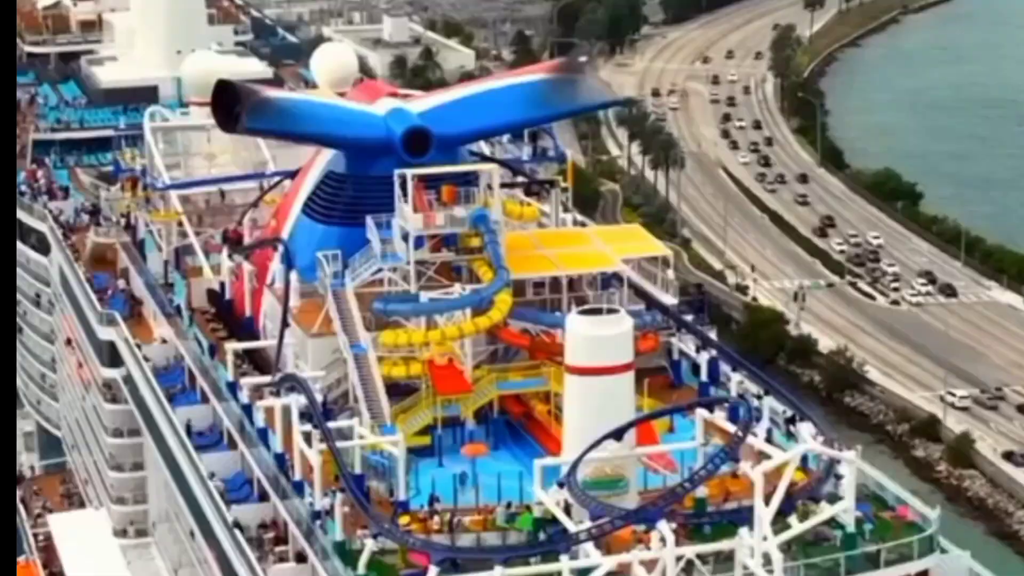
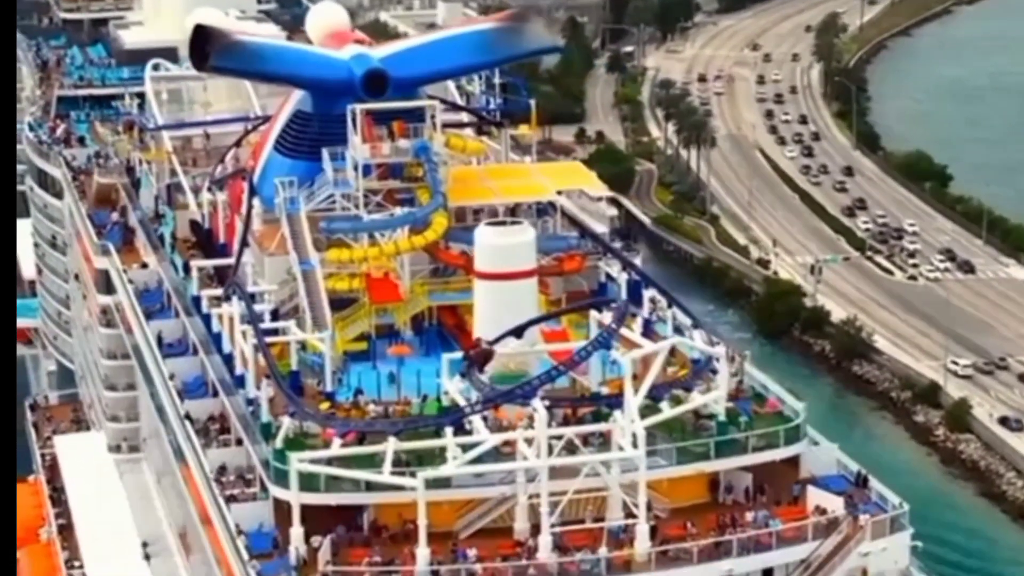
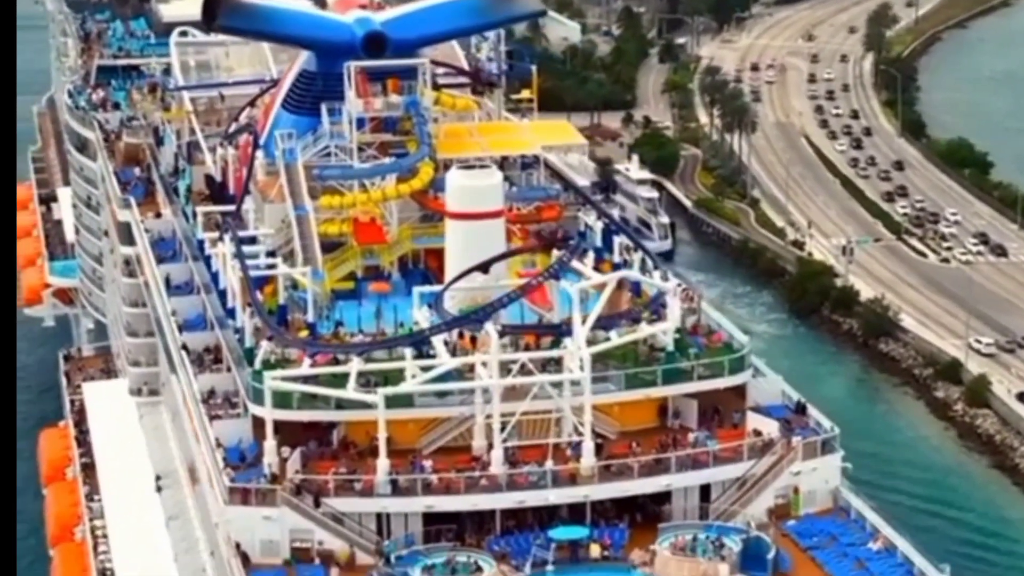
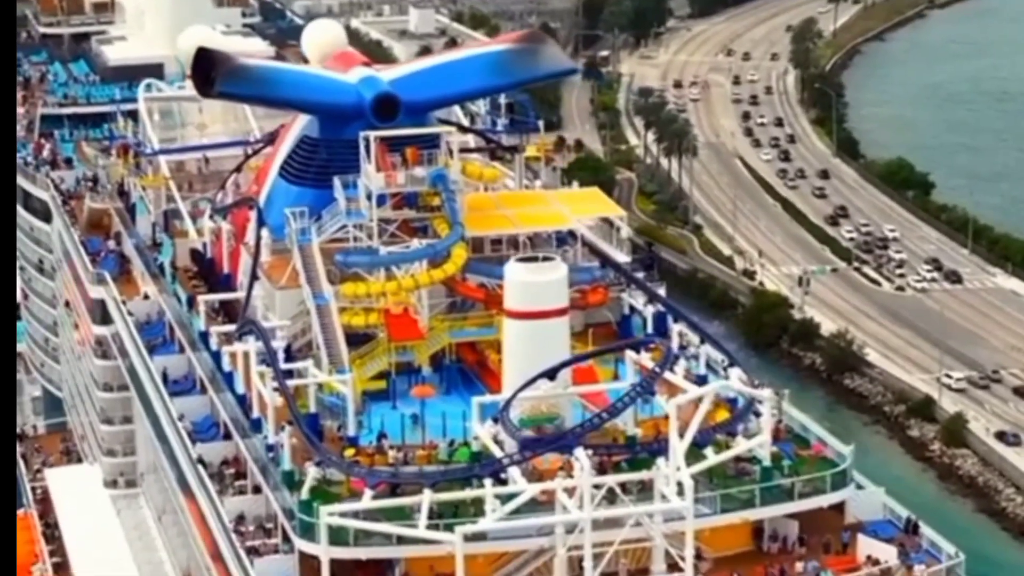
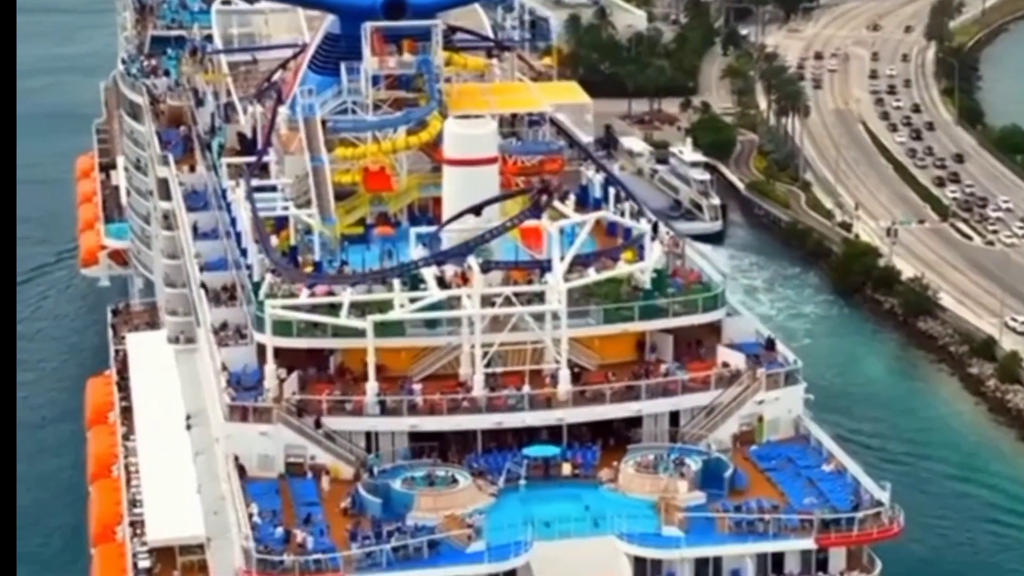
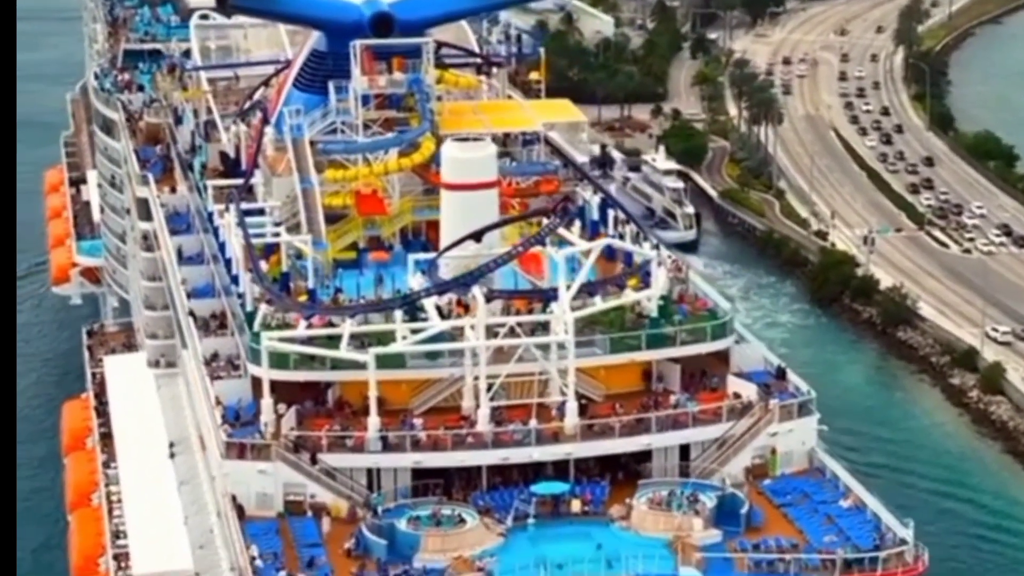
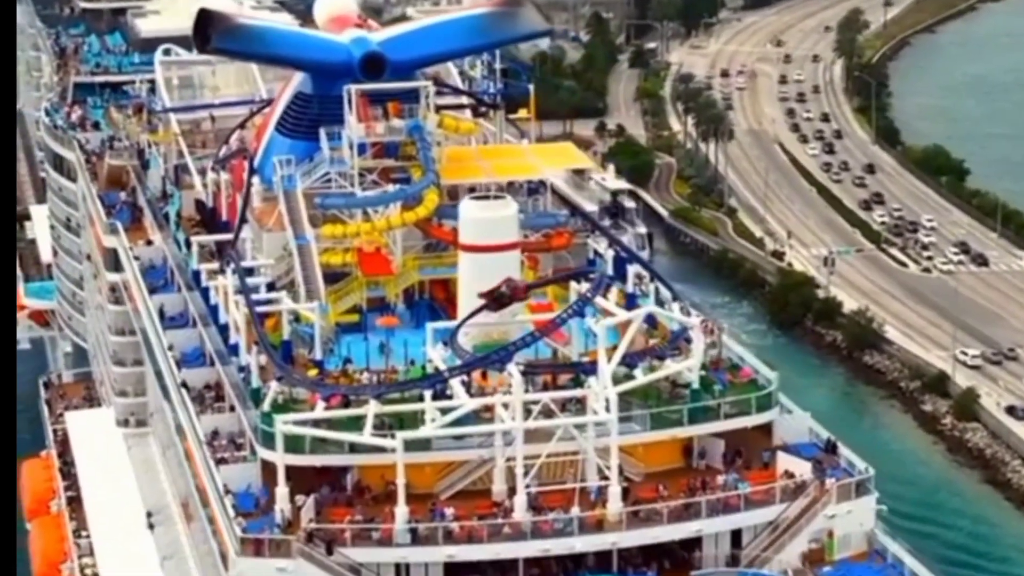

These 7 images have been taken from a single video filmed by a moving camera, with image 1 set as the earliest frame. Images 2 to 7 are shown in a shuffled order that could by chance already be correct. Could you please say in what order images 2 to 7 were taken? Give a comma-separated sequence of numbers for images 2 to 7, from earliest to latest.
4, 2, 7, 3, 6, 5
